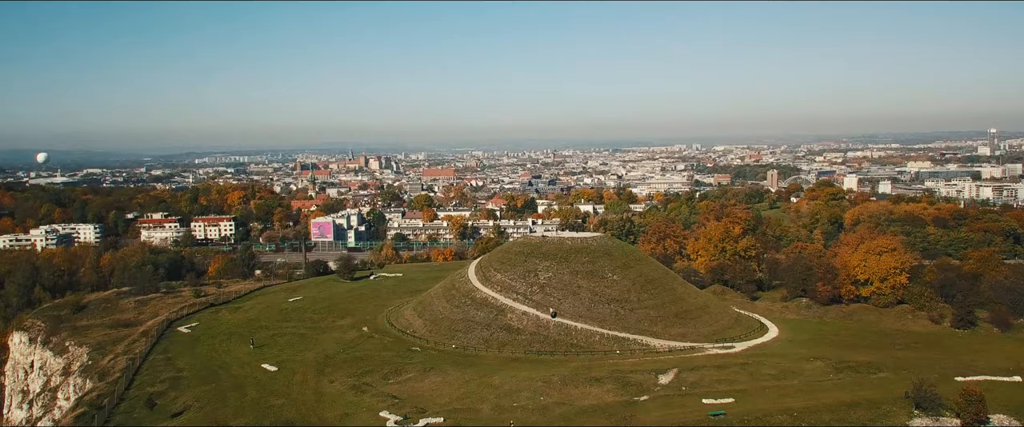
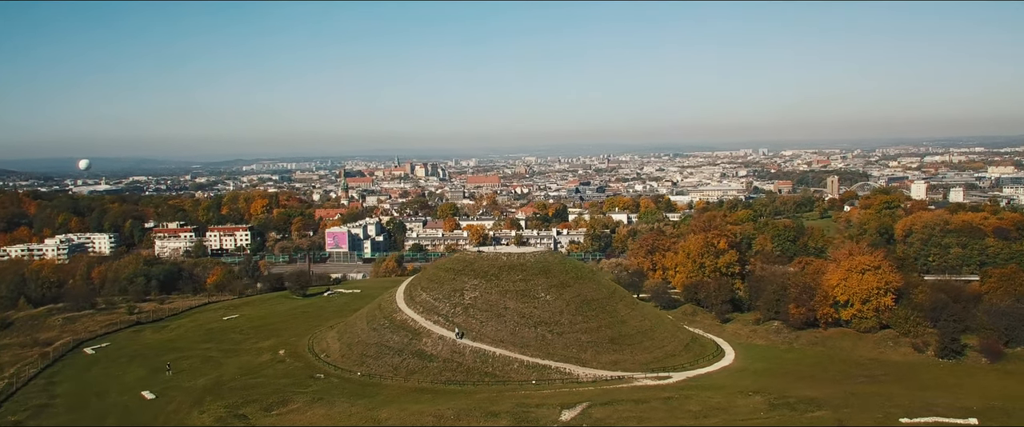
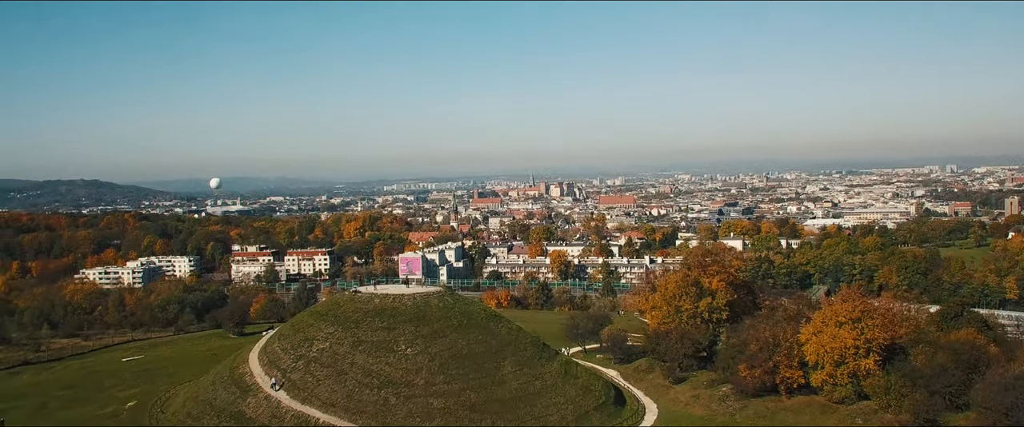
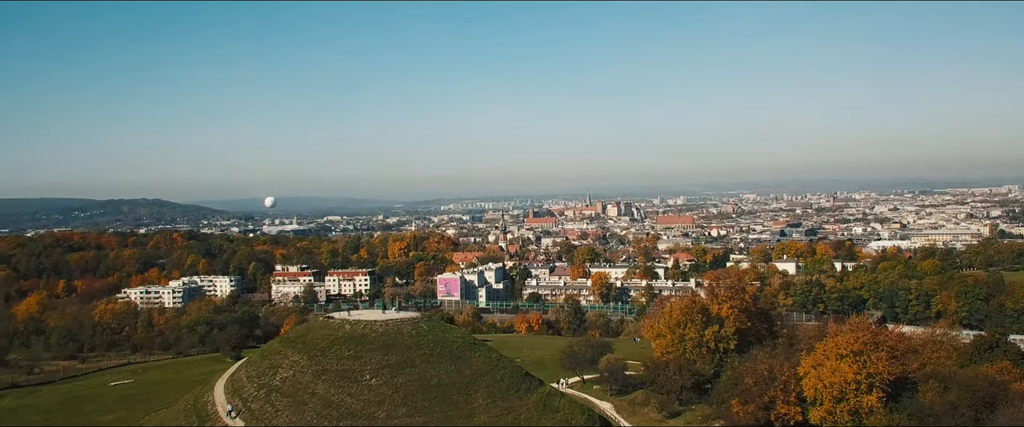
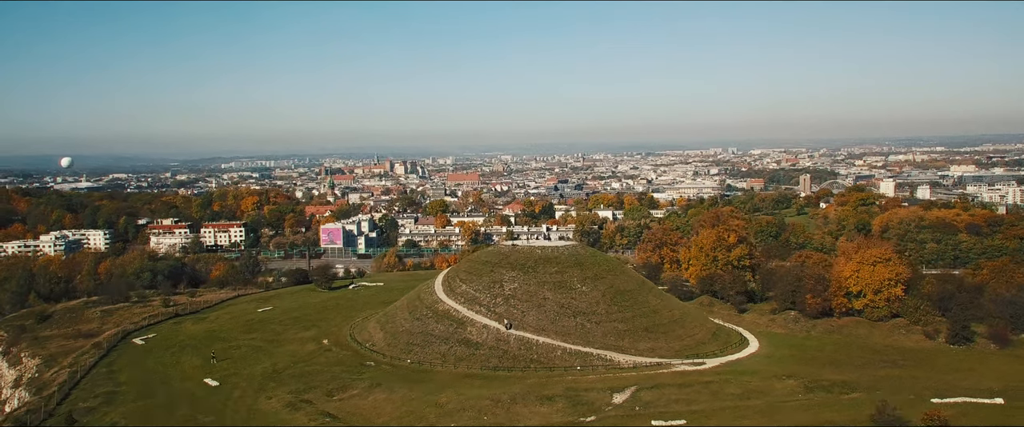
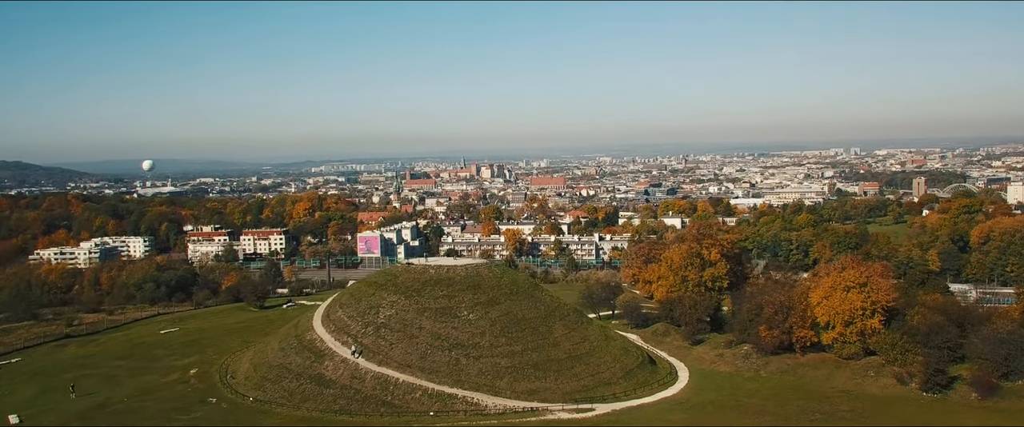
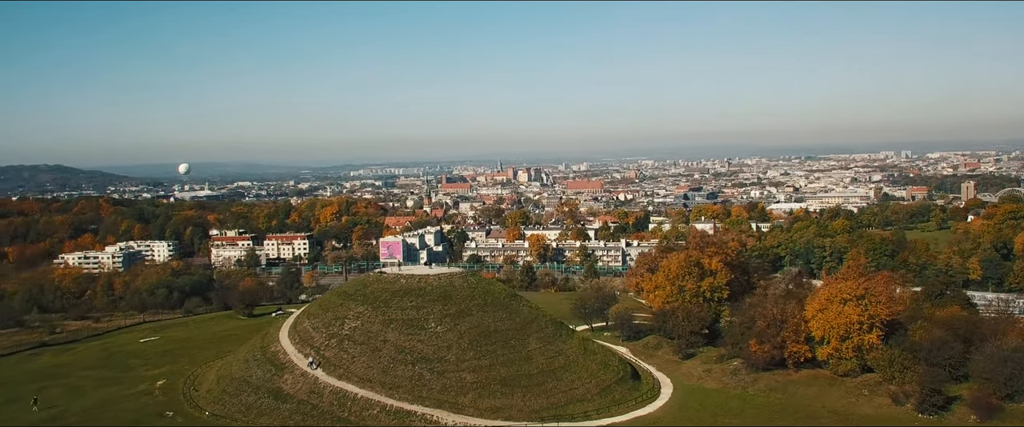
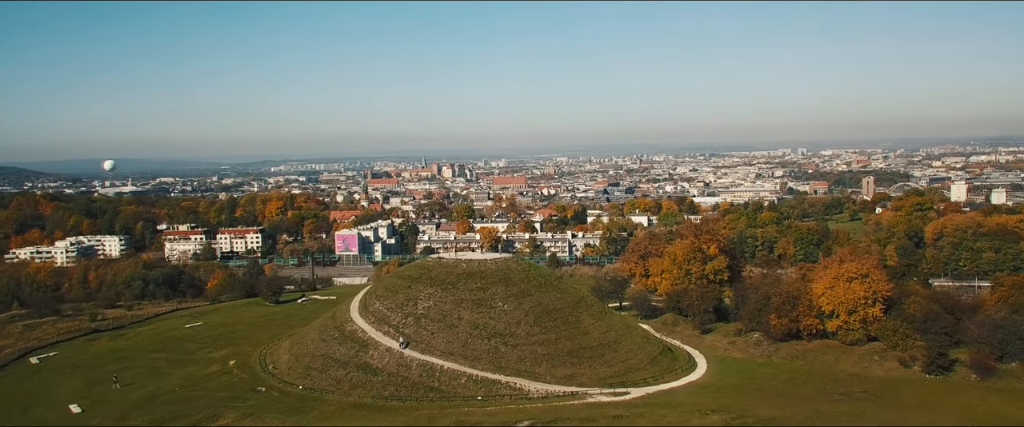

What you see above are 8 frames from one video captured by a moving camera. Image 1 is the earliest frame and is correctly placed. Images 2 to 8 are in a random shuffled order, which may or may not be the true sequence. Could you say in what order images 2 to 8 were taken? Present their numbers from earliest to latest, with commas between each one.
5, 2, 8, 6, 7, 3, 4
